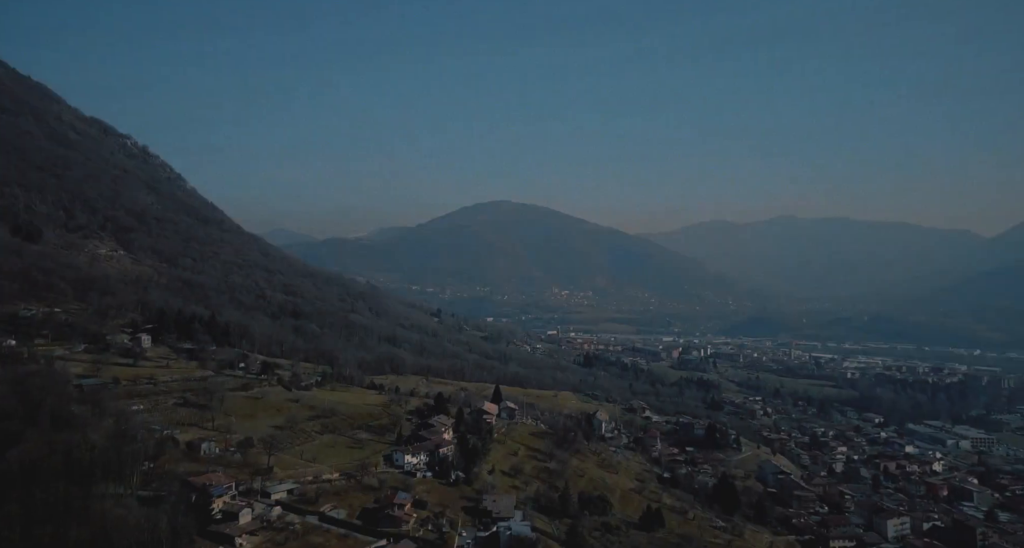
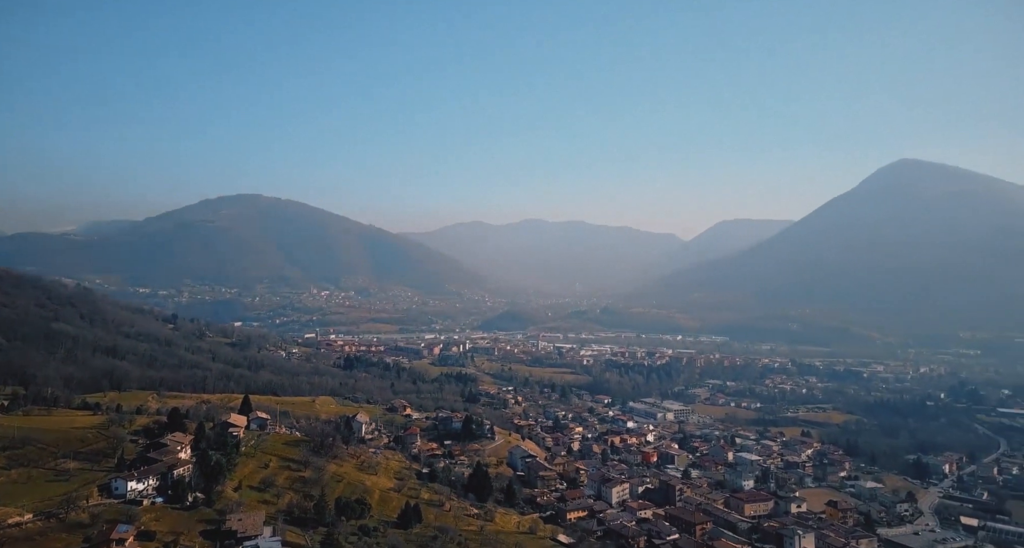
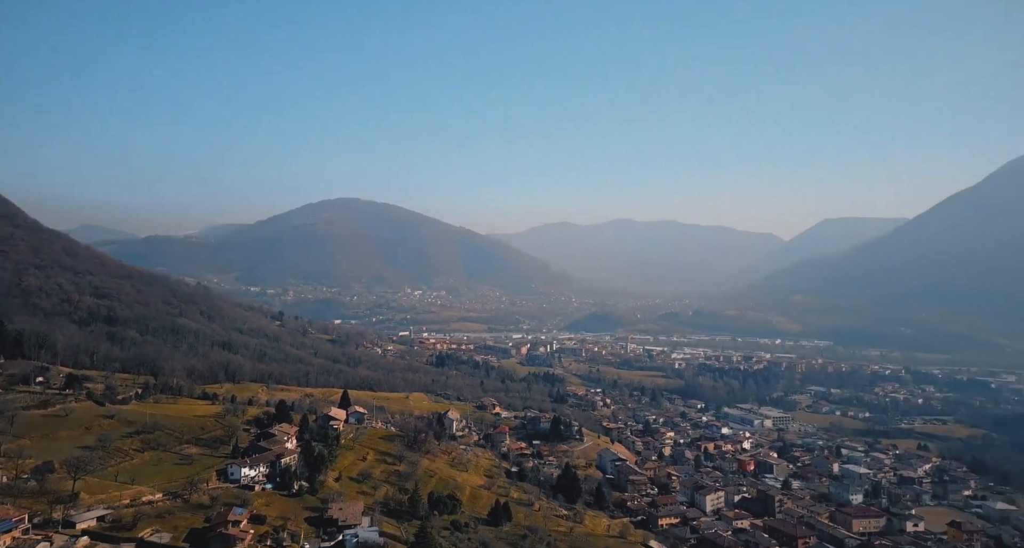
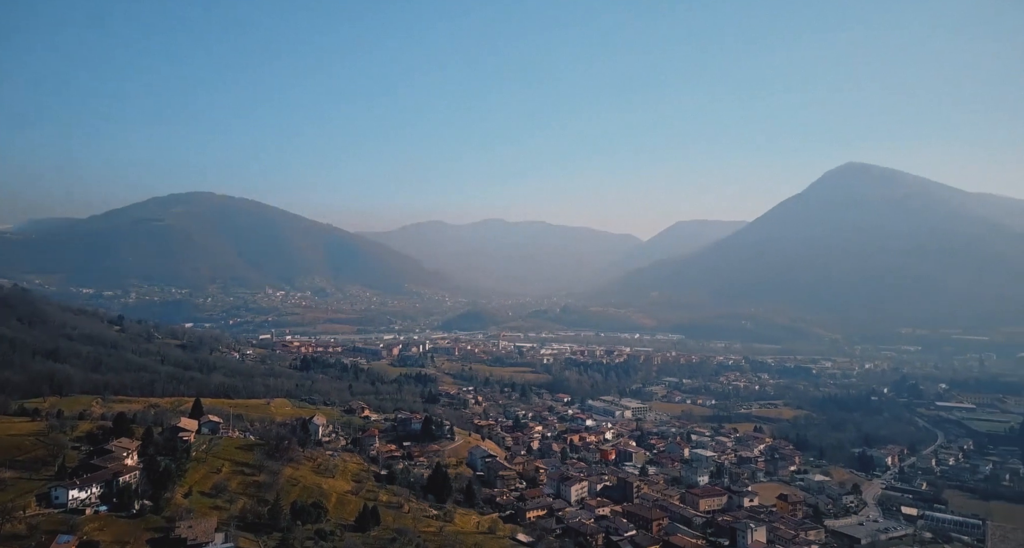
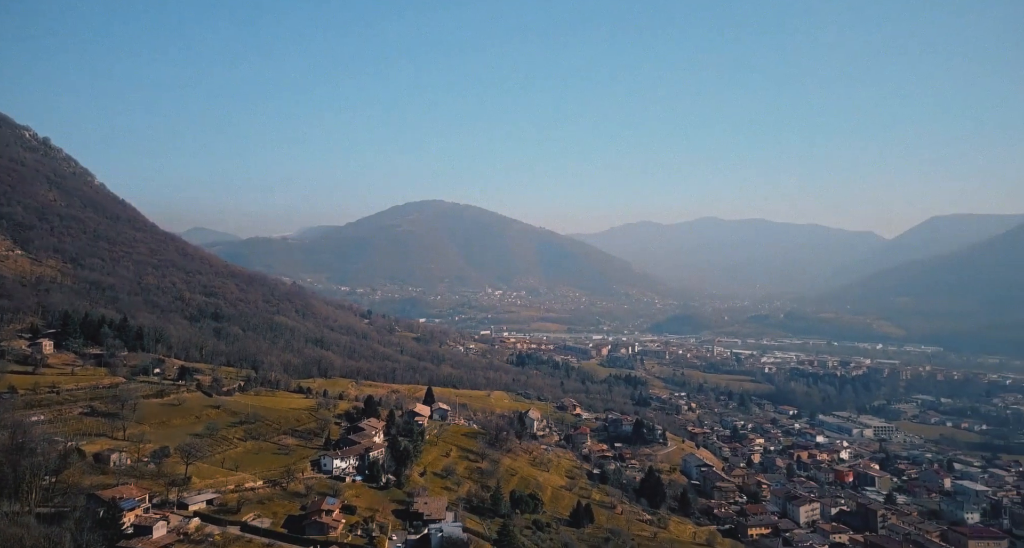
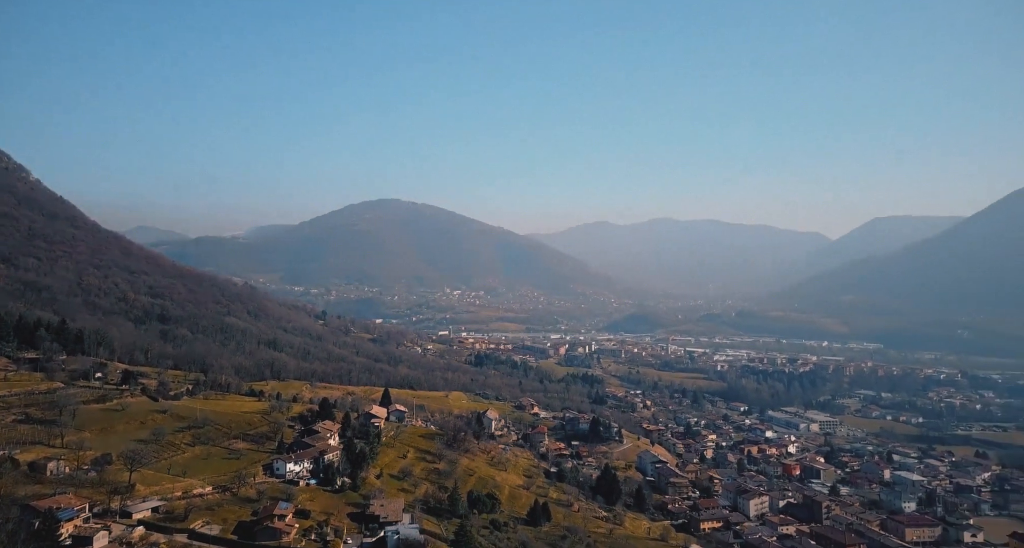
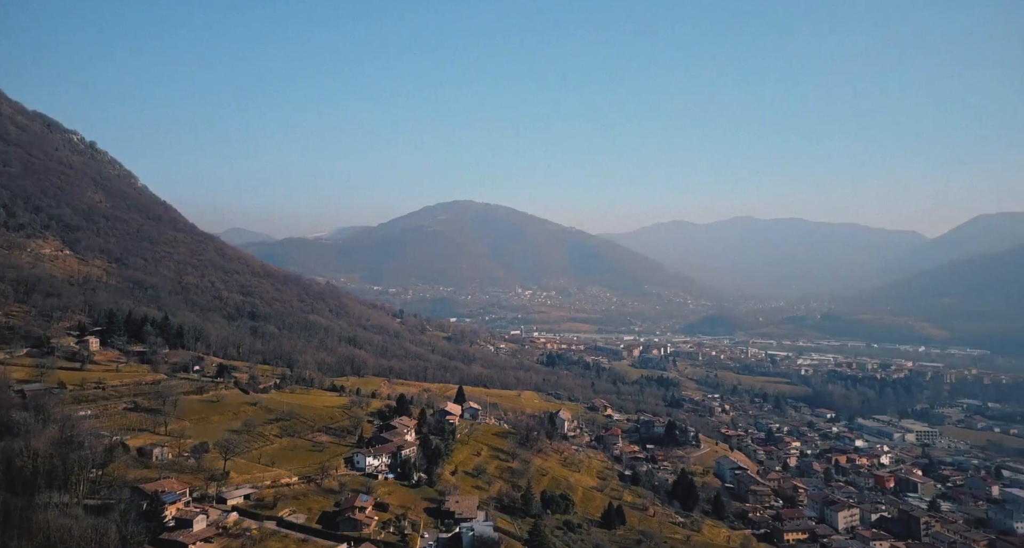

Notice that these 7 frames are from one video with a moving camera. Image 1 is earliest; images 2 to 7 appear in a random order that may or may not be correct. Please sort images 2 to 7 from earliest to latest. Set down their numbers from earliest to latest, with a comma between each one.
7, 5, 6, 3, 2, 4
